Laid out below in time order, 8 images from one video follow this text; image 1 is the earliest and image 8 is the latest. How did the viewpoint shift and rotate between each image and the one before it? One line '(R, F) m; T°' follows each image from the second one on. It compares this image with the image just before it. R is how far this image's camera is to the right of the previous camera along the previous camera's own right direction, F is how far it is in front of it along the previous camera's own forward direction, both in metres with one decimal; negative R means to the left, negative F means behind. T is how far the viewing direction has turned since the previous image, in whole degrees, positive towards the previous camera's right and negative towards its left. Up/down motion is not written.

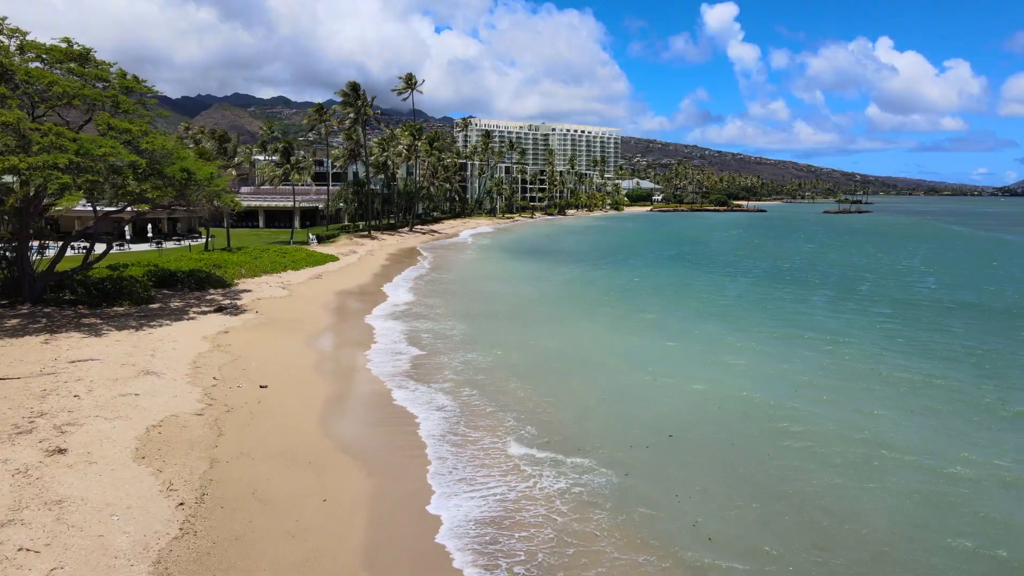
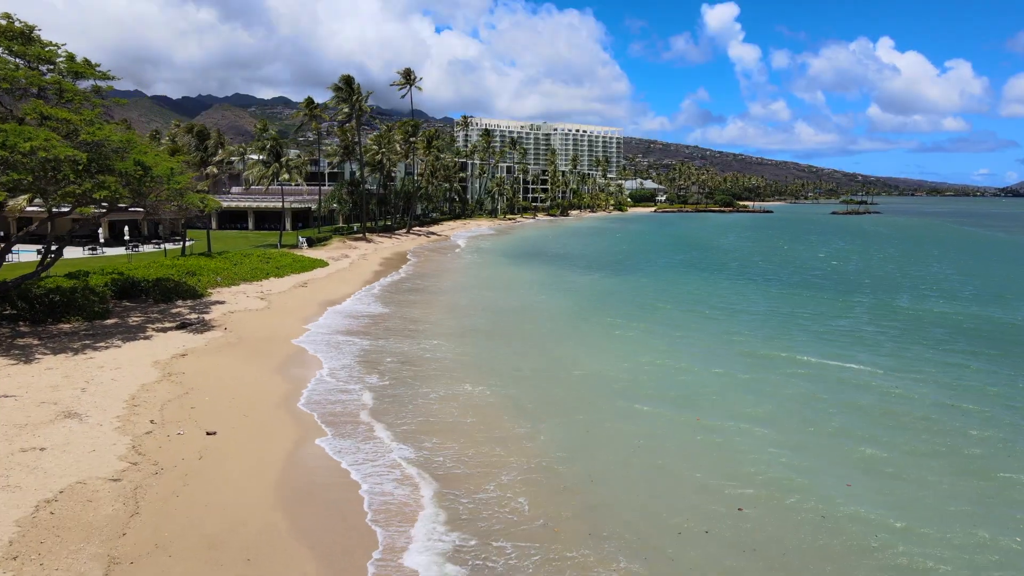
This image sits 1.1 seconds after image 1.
(-0.1, +3.1) m; 0°
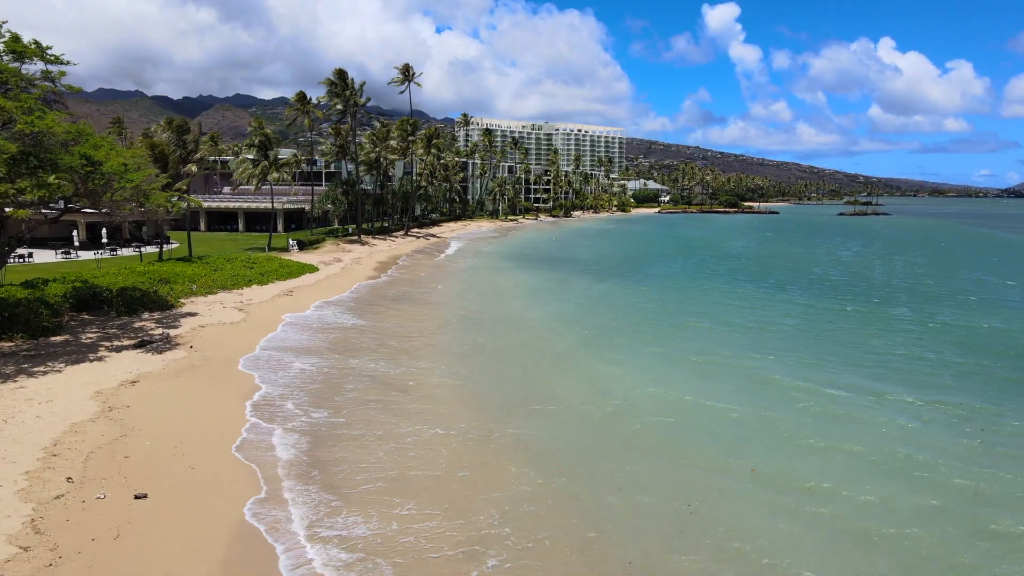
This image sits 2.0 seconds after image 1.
(-0.1, +2.7) m; 0°
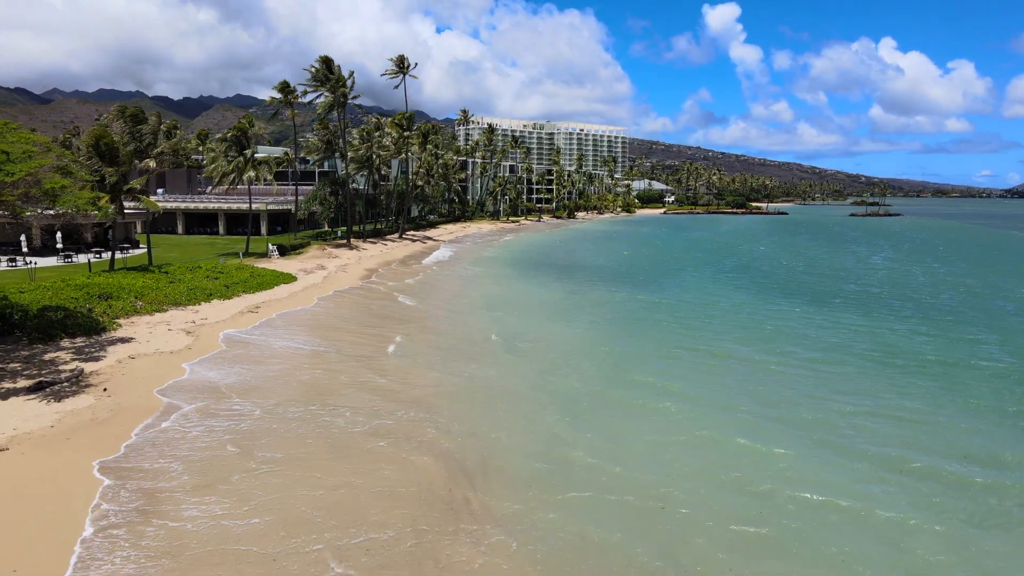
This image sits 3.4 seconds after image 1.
(-0.1, +4.3) m; 0°
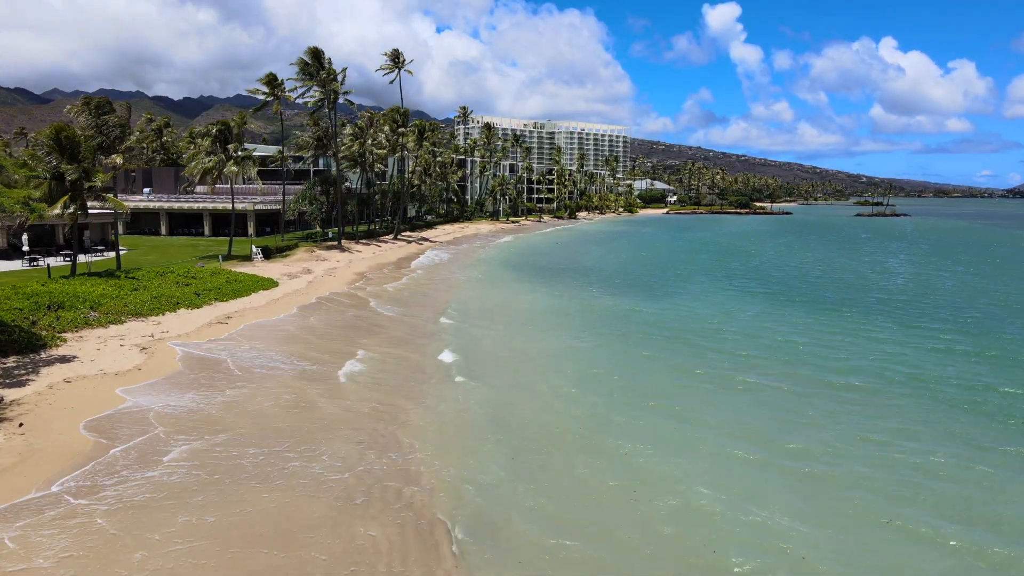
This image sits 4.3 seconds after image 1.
(0.0, +2.5) m; 0°
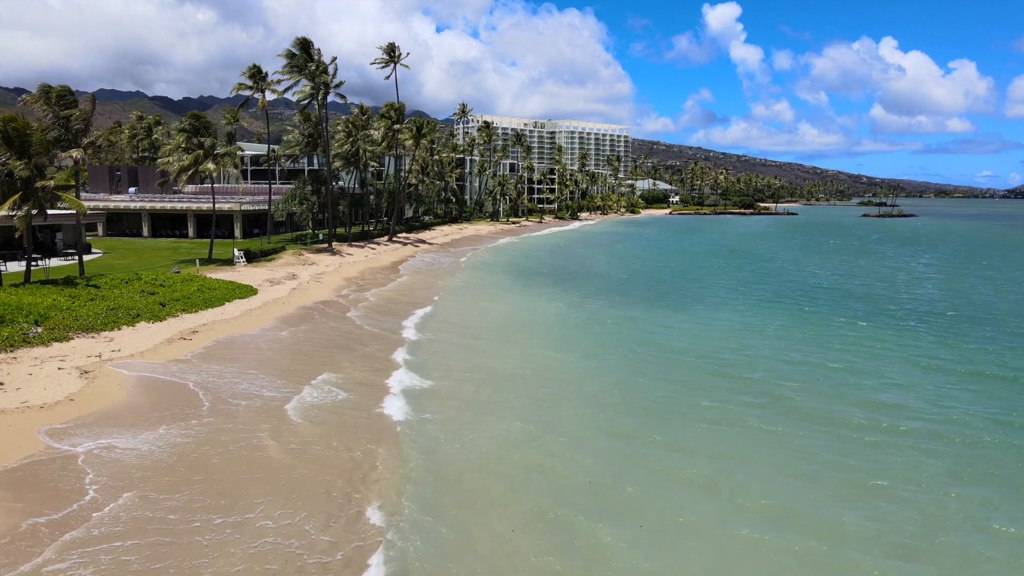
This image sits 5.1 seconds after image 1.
(0.0, +2.6) m; 0°
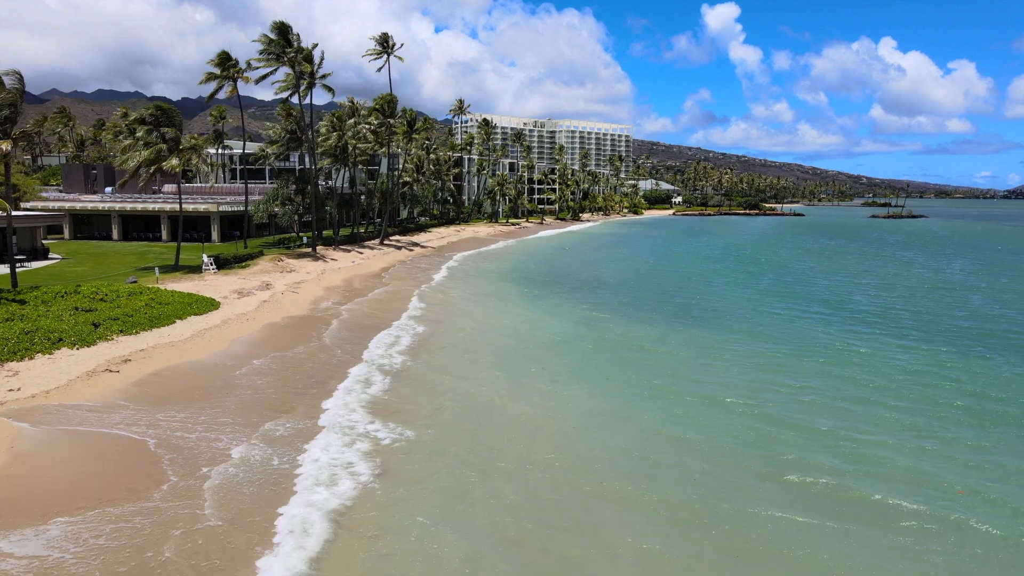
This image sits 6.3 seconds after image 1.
(-0.1, +3.7) m; 0°
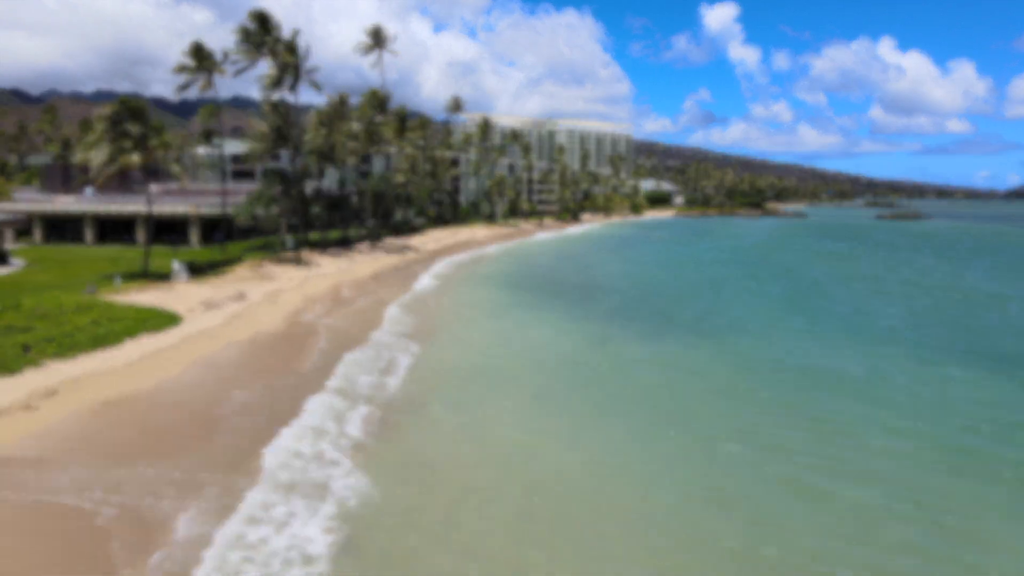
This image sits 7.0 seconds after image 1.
(+0.1, +2.5) m; 0°
